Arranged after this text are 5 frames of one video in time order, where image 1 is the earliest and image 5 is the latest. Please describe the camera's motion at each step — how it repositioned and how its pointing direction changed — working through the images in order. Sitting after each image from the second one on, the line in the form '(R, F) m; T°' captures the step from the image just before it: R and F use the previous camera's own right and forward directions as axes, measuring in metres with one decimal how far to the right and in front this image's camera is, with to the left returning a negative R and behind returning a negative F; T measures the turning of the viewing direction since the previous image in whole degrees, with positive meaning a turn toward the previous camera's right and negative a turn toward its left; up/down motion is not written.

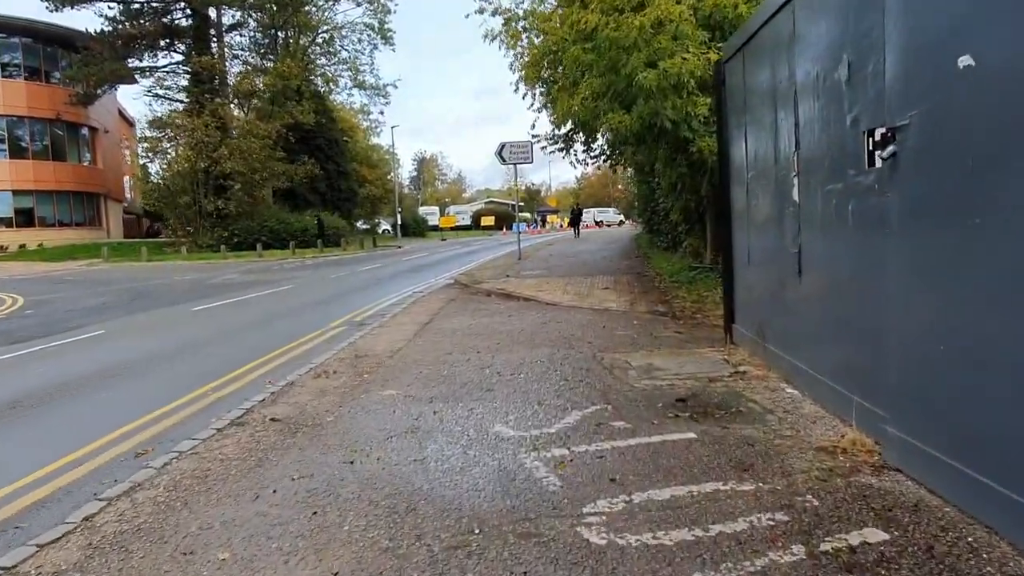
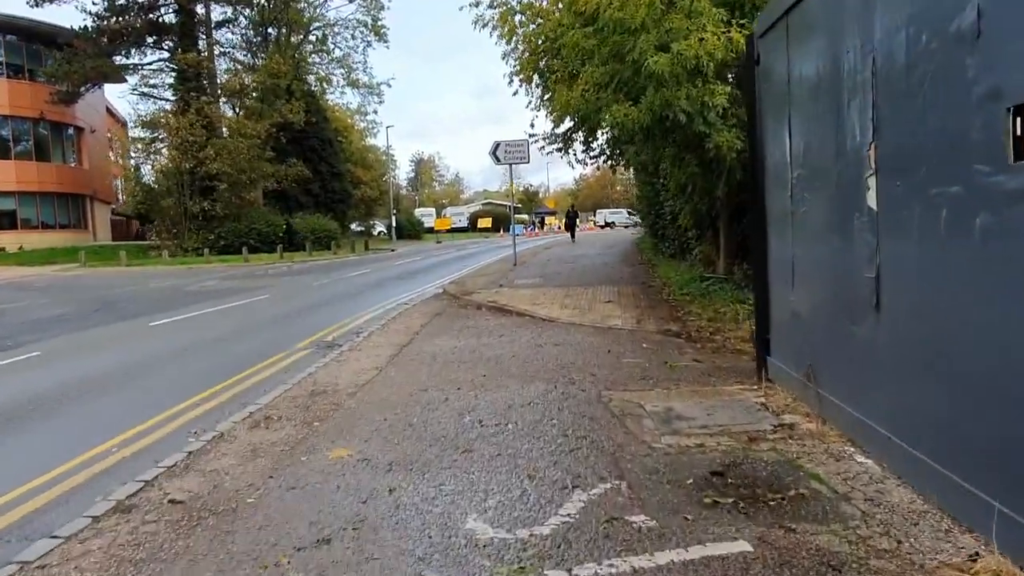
(+0.1, +1.4) m; 0°
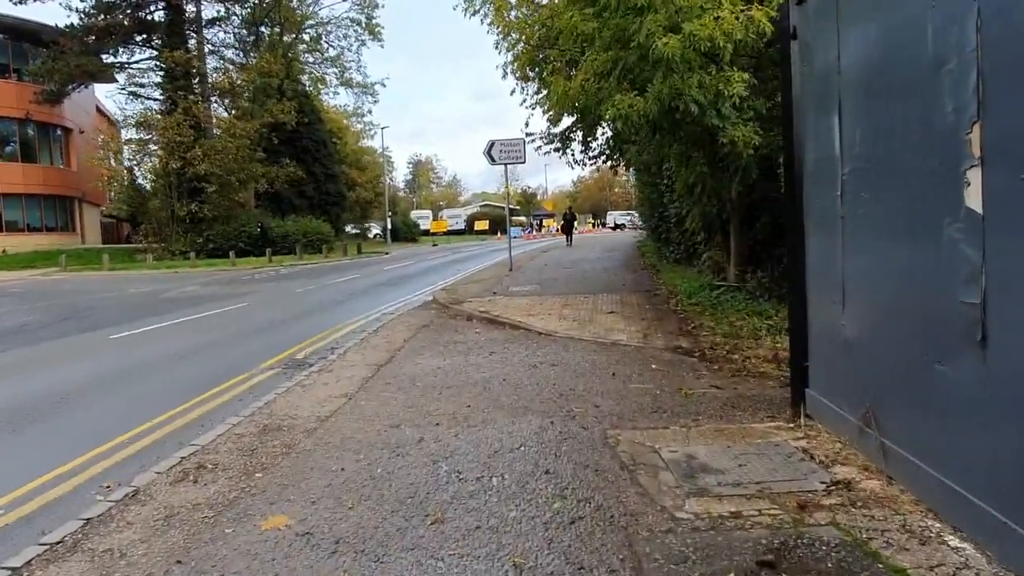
(+0.1, +1.1) m; 0°
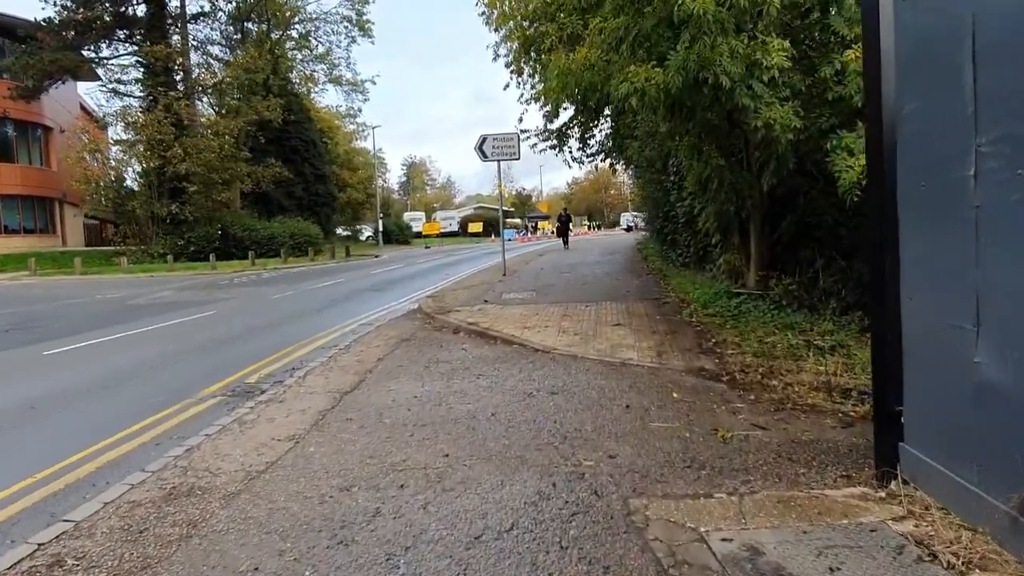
(0.0, +1.4) m; 0°
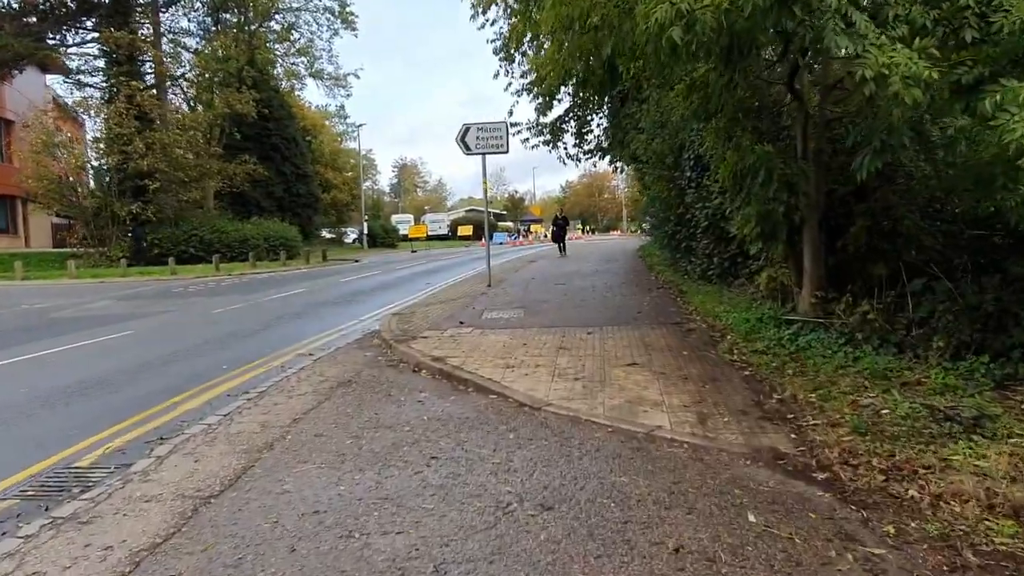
(+0.1, +2.7) m; +1°
